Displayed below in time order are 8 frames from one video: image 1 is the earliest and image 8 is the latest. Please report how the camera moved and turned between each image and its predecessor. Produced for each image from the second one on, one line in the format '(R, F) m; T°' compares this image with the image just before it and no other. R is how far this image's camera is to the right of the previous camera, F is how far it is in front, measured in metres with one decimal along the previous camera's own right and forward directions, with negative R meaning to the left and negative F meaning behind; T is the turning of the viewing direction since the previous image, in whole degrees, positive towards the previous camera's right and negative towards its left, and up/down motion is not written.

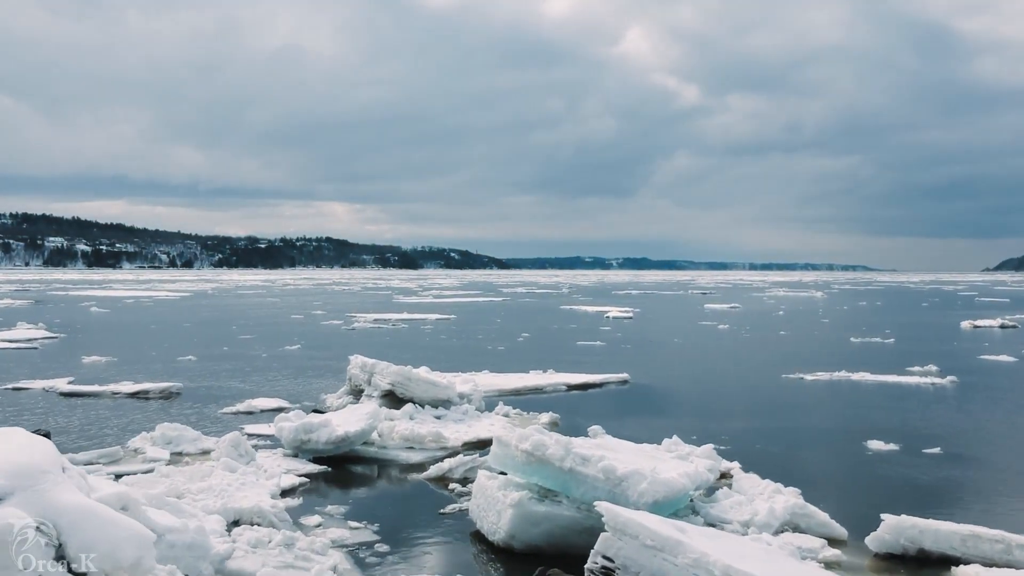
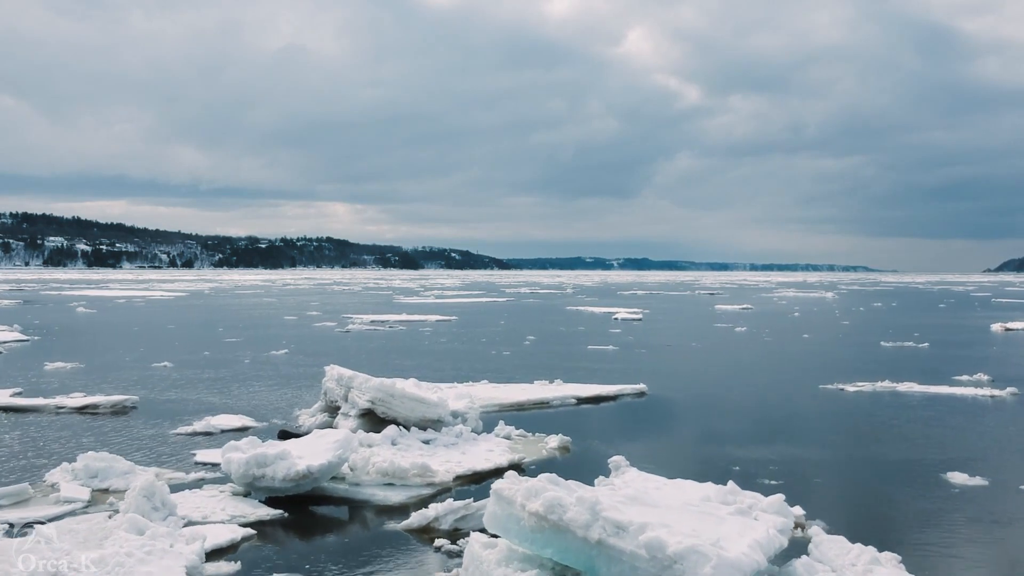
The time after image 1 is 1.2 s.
(0.0, +2.1) m; 0°
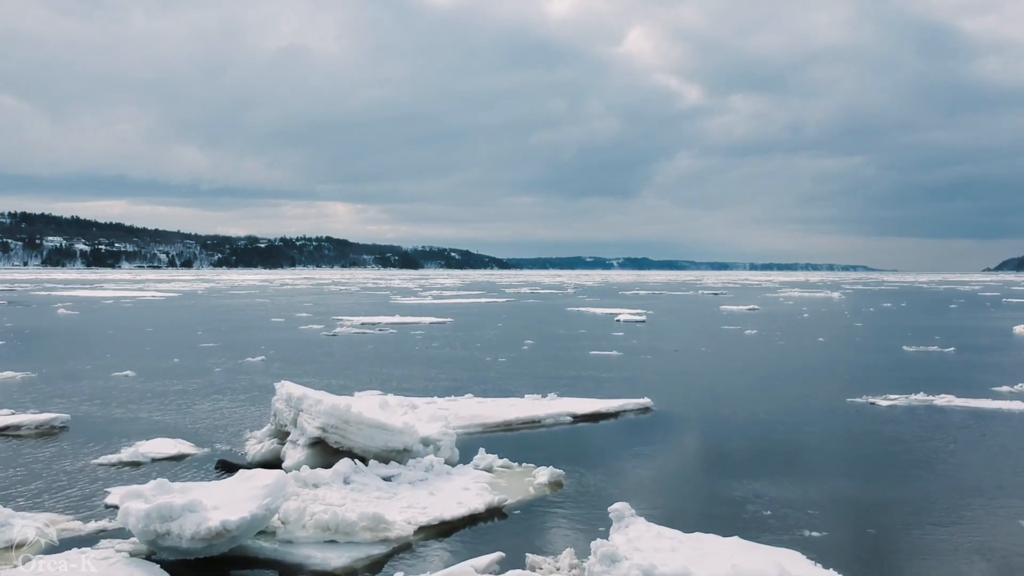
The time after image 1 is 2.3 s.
(+0.3, +1.9) m; 0°
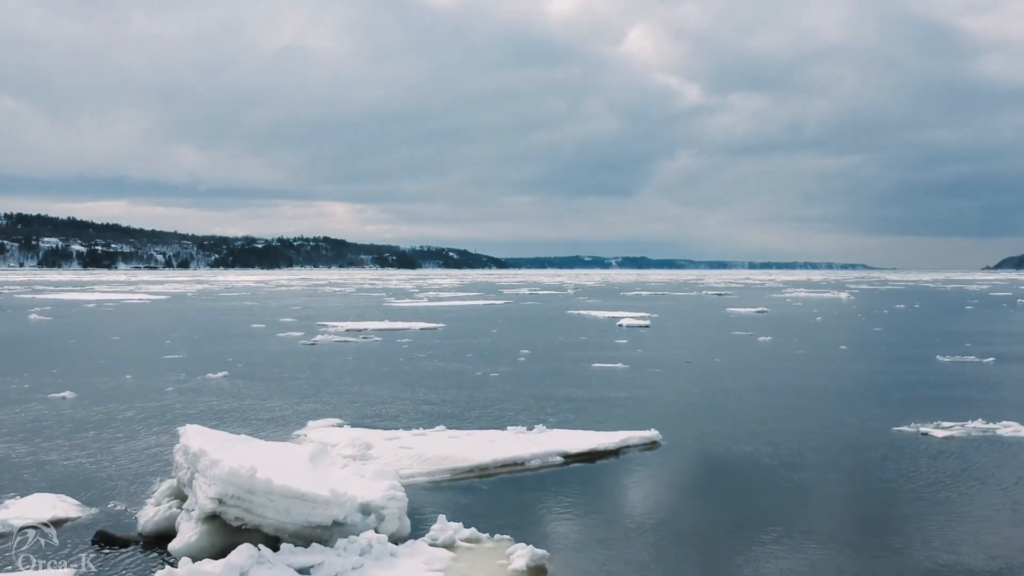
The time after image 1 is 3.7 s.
(+0.3, +2.5) m; 0°
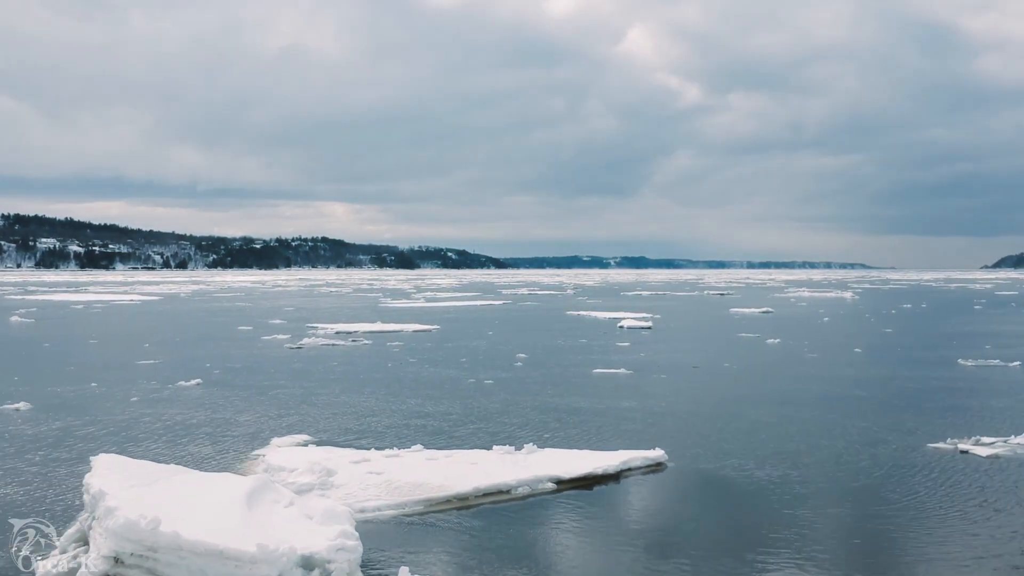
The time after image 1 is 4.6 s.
(+0.2, +1.5) m; 0°
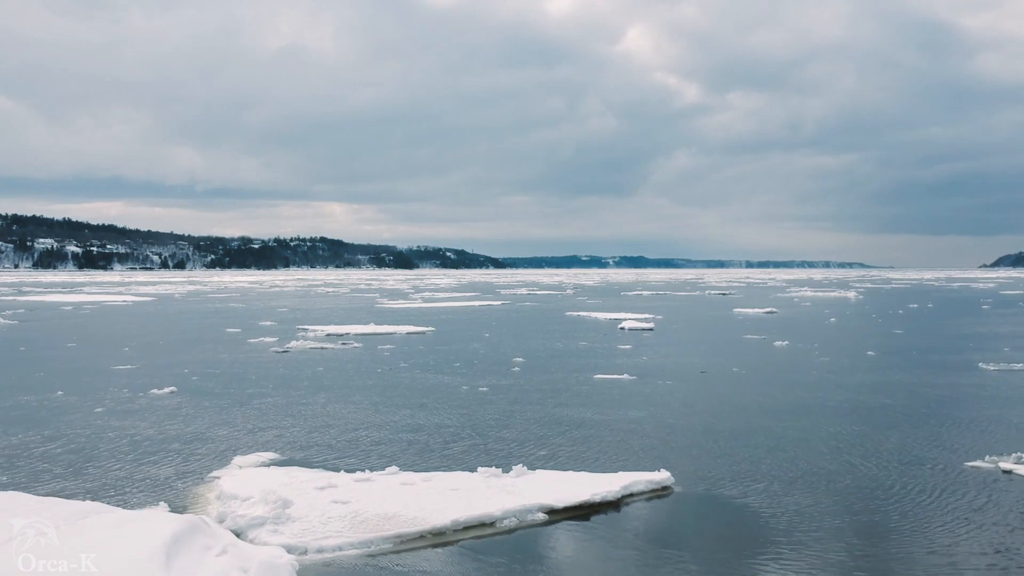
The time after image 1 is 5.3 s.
(+0.1, +1.3) m; 0°
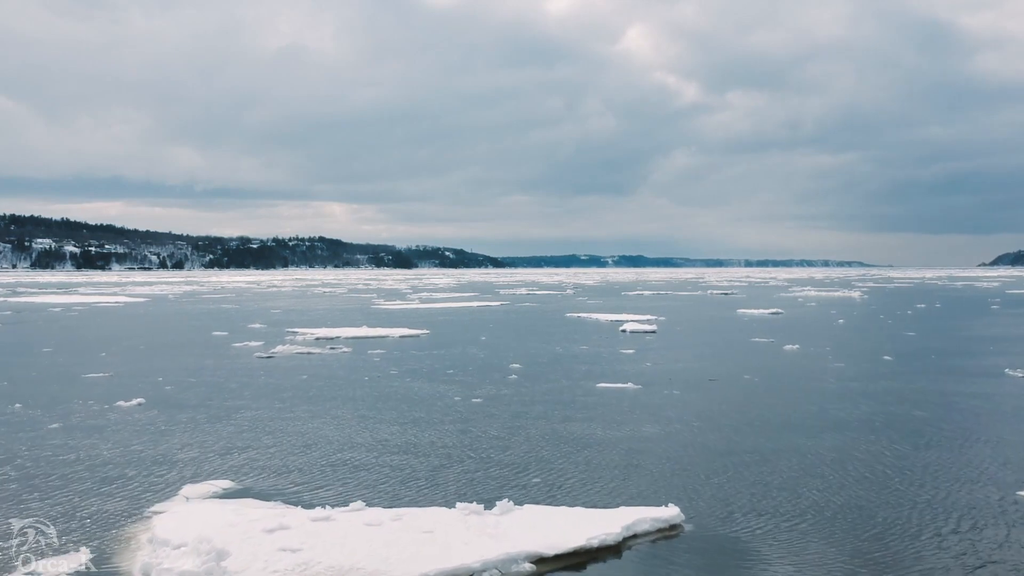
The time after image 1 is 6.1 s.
(+0.1, +1.4) m; 0°
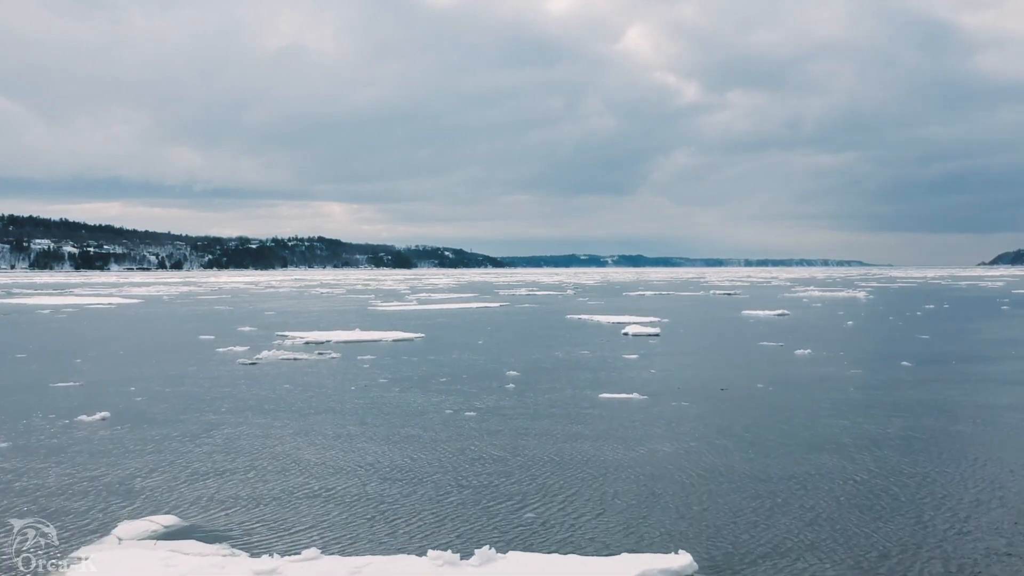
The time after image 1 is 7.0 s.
(+0.1, +1.3) m; 0°
